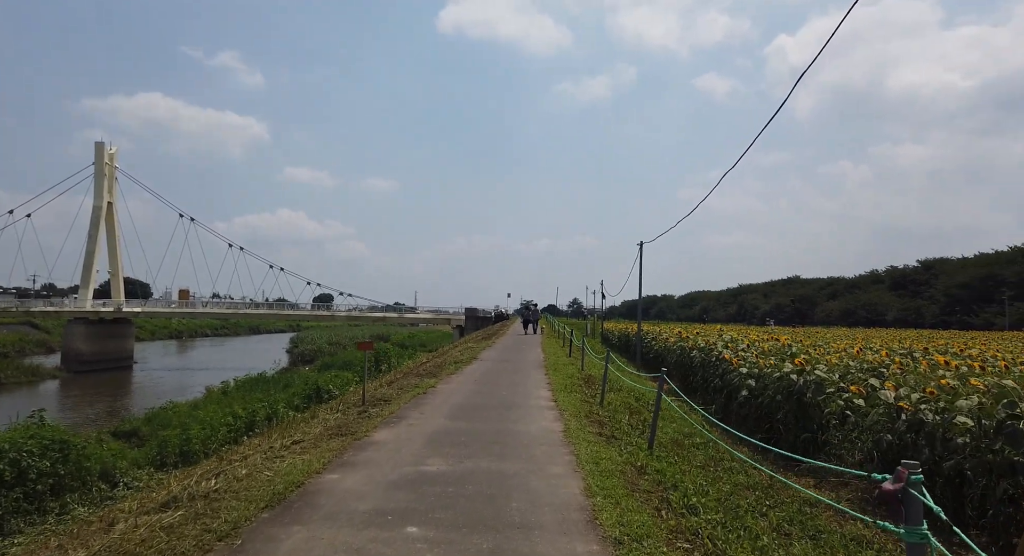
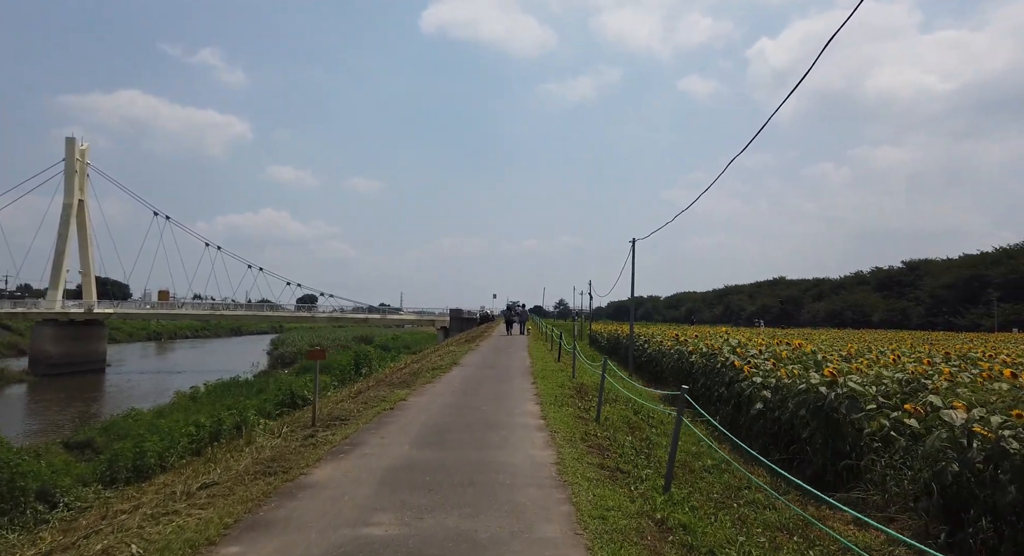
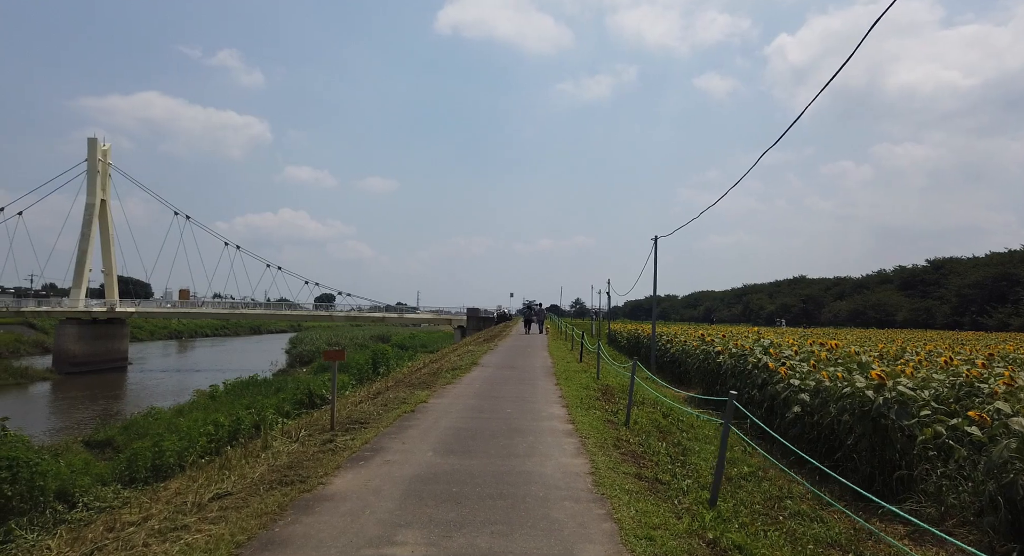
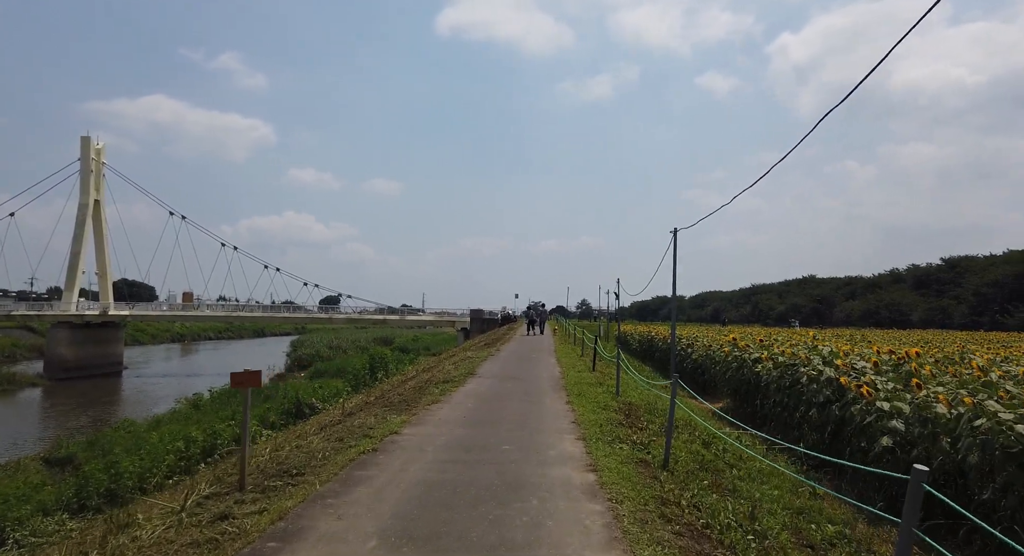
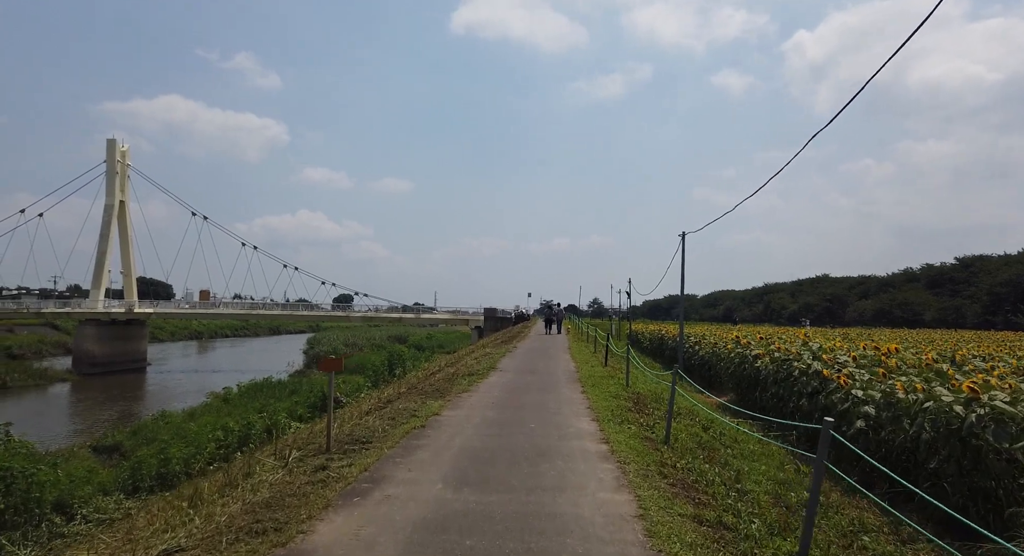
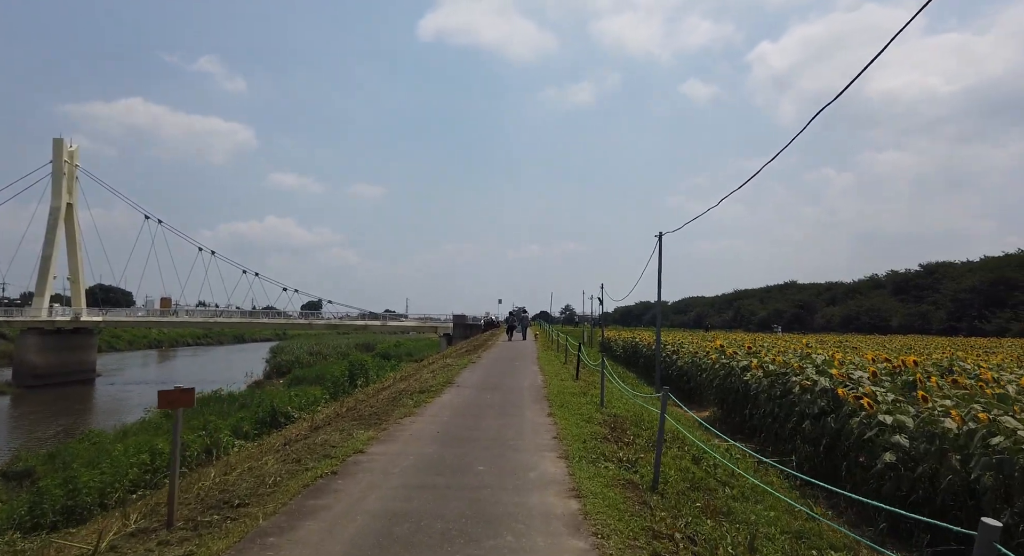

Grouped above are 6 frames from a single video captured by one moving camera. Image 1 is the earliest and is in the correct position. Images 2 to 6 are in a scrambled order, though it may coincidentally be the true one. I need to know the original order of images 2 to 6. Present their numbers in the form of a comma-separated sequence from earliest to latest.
2, 3, 5, 4, 6
